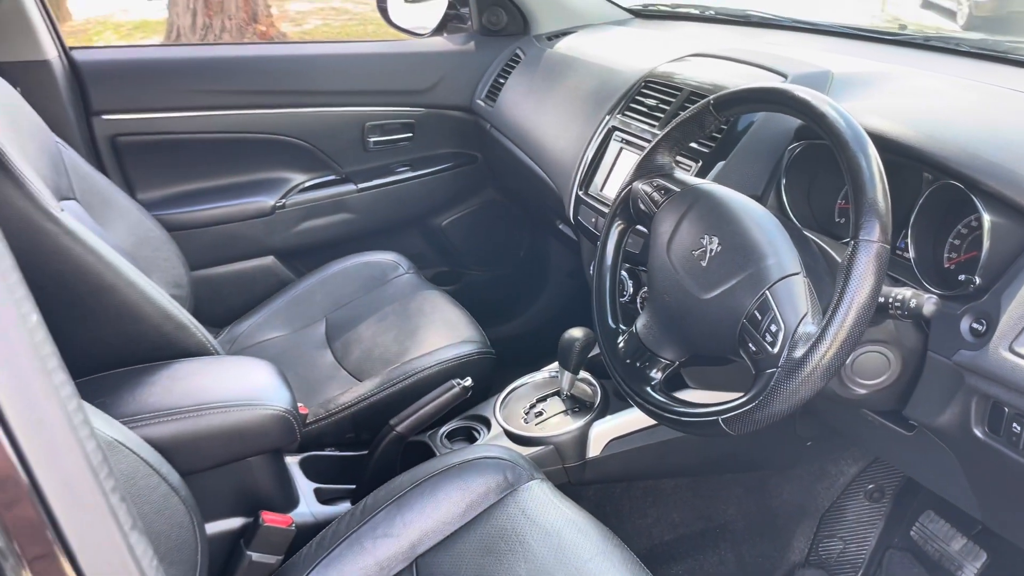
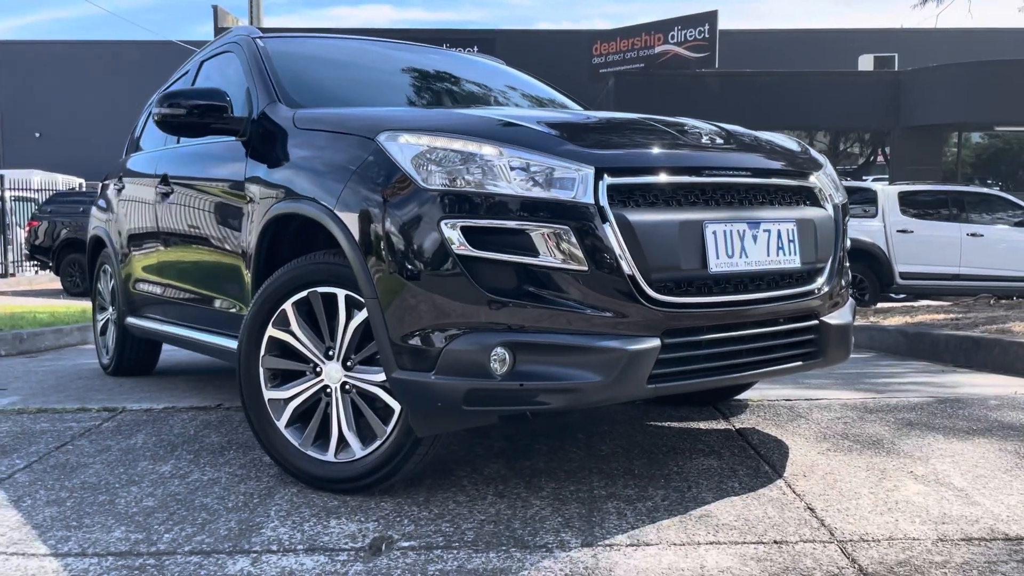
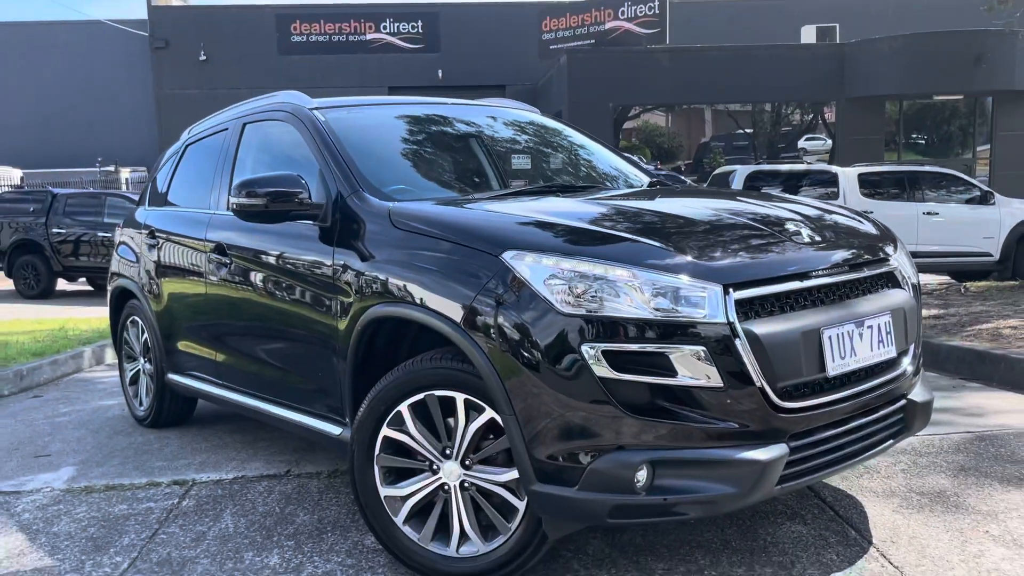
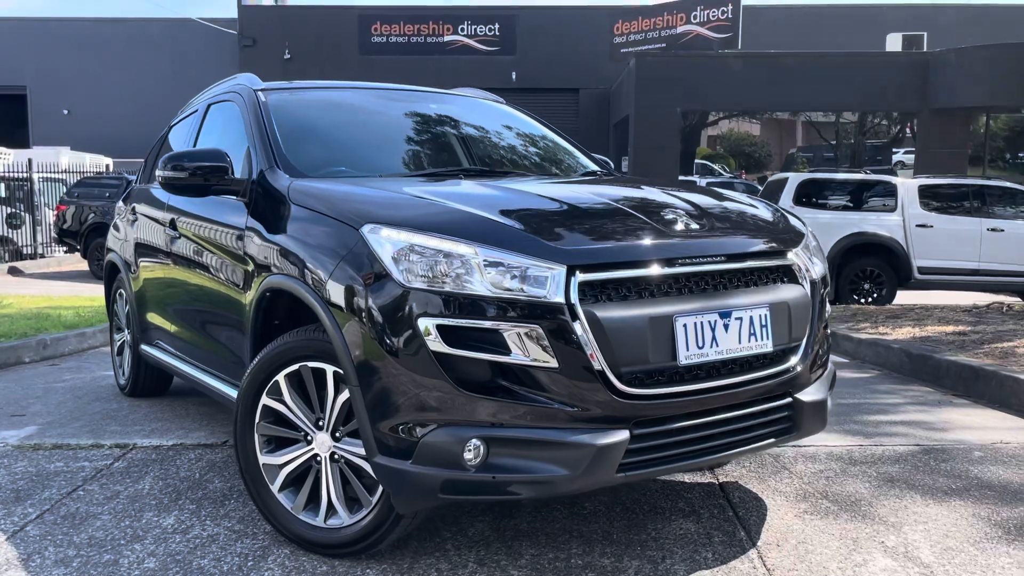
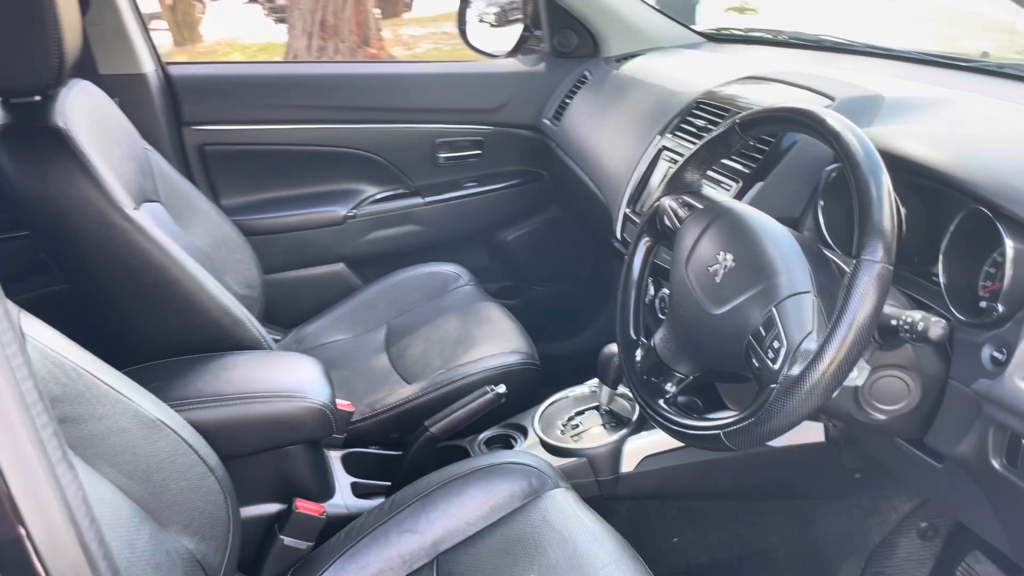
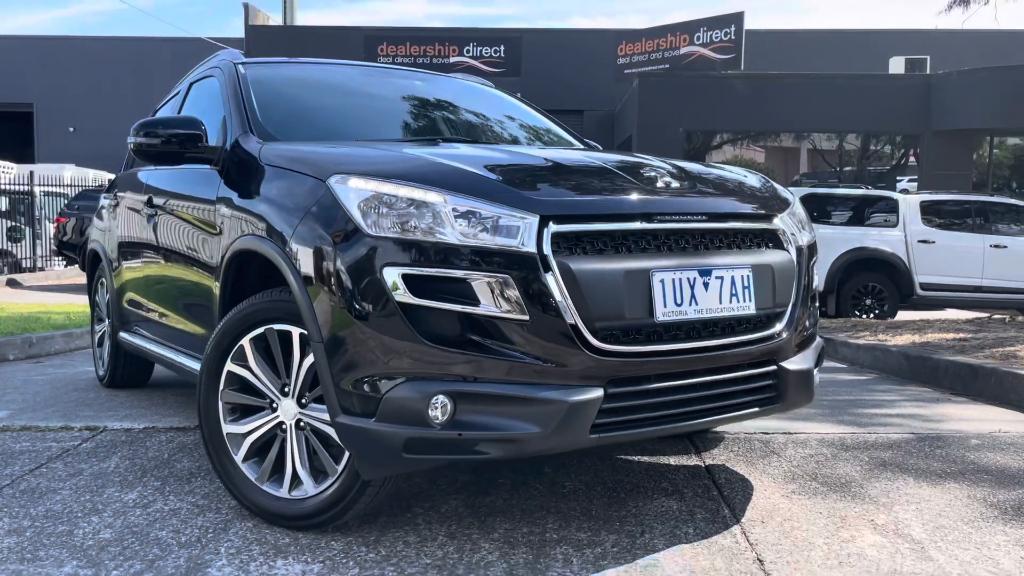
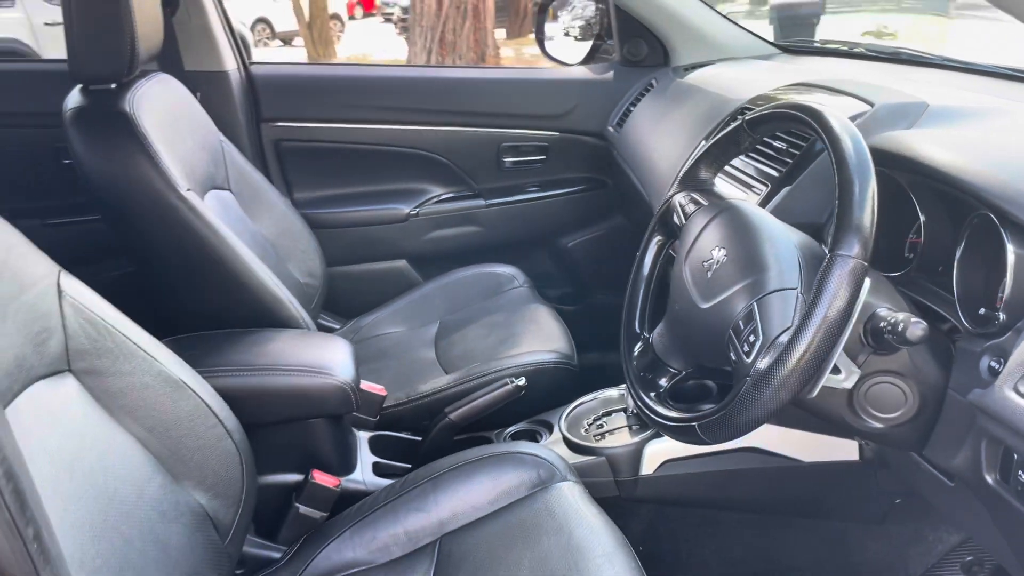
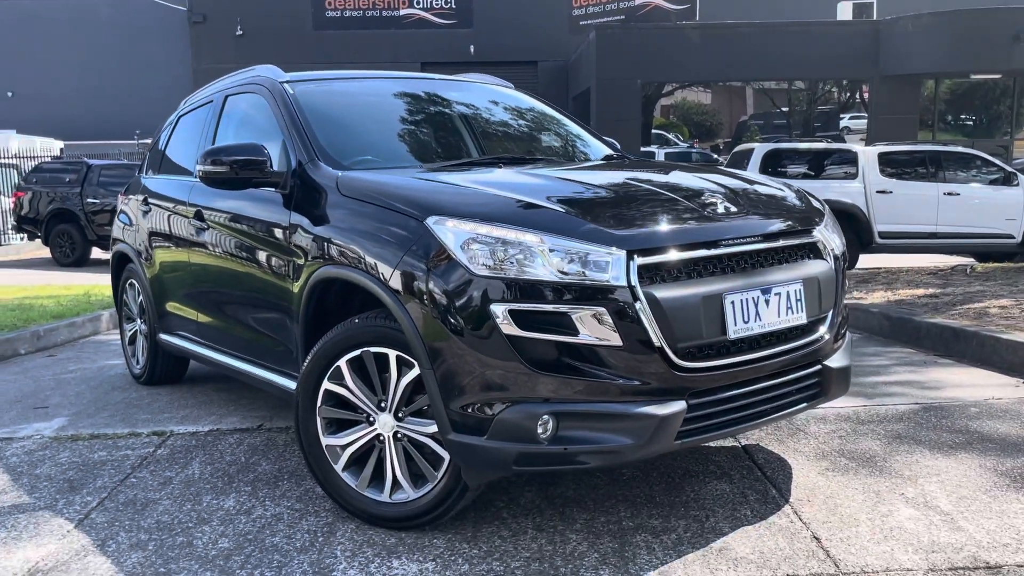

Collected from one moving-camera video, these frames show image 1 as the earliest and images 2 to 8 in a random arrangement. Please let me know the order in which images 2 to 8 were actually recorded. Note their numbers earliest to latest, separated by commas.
5, 7, 3, 8, 4, 6, 2
